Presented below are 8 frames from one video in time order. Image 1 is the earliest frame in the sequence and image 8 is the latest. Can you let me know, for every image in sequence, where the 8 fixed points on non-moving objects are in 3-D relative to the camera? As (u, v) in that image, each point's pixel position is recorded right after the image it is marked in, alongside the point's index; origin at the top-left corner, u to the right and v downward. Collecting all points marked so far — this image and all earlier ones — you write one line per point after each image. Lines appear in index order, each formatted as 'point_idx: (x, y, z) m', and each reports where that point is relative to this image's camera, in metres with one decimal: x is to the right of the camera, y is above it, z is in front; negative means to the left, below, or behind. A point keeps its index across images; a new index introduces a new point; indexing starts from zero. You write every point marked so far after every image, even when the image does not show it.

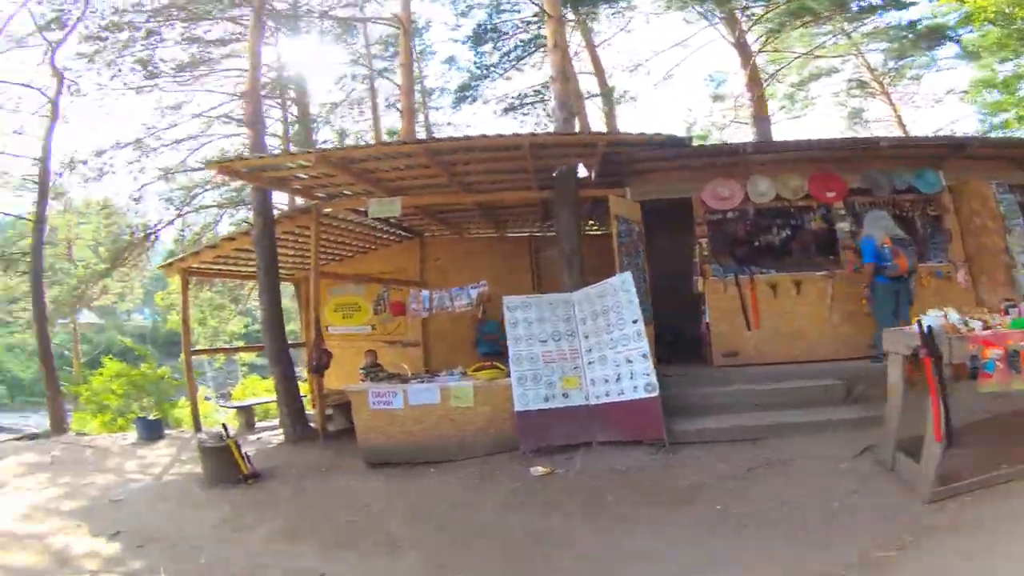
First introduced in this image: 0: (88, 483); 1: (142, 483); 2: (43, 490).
0: (-5.1, -2.4, +6.3) m
1: (-4.4, -2.4, +6.4) m
2: (-5.5, -2.4, +6.2) m
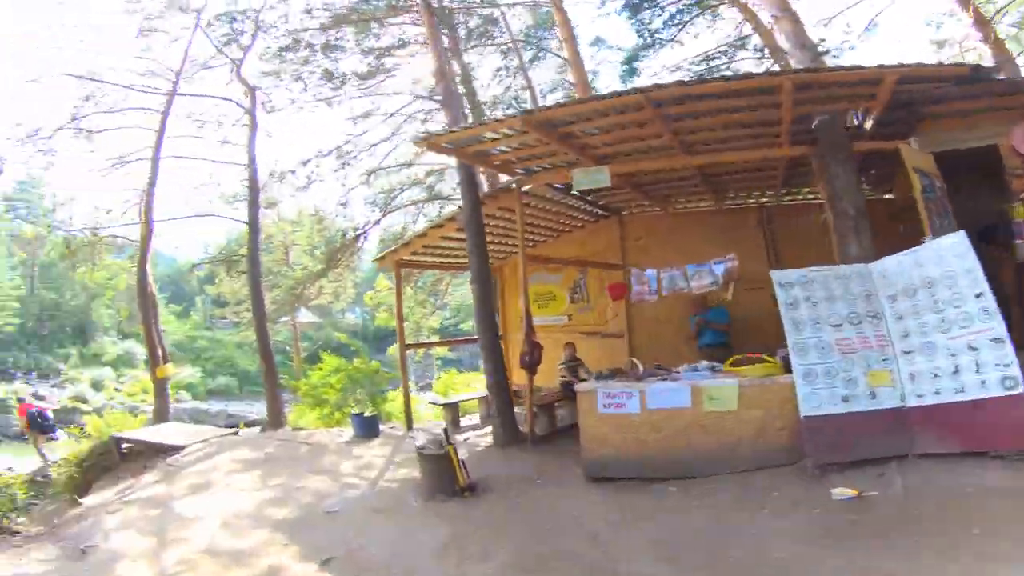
0: (-2.4, -2.2, +6.0) m
1: (-1.7, -2.2, +5.9) m
2: (-2.8, -2.3, +6.0) m
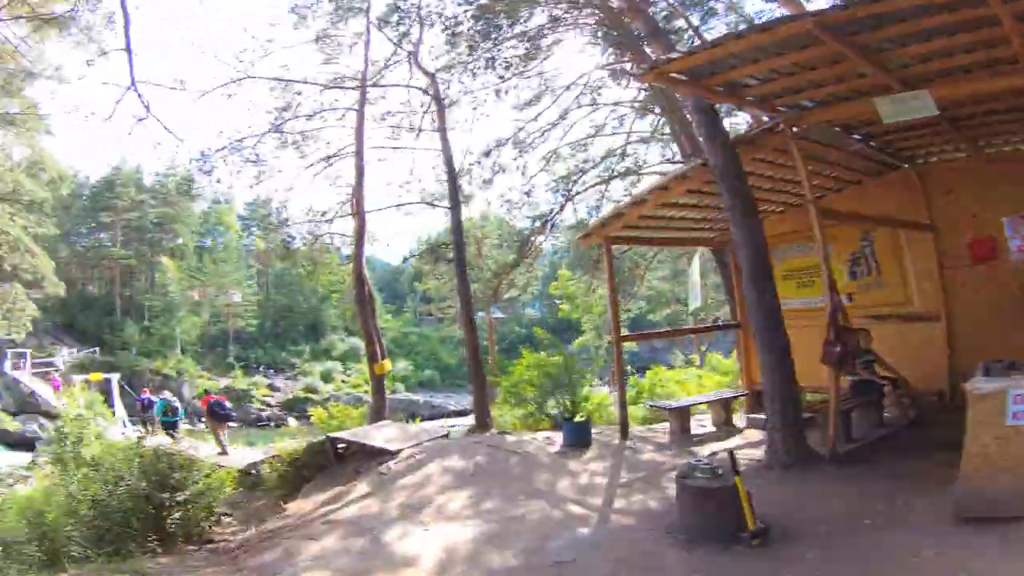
0: (0.0, -2.0, +4.8) m
1: (+0.6, -2.0, +4.4) m
2: (-0.4, -2.1, +4.9) m
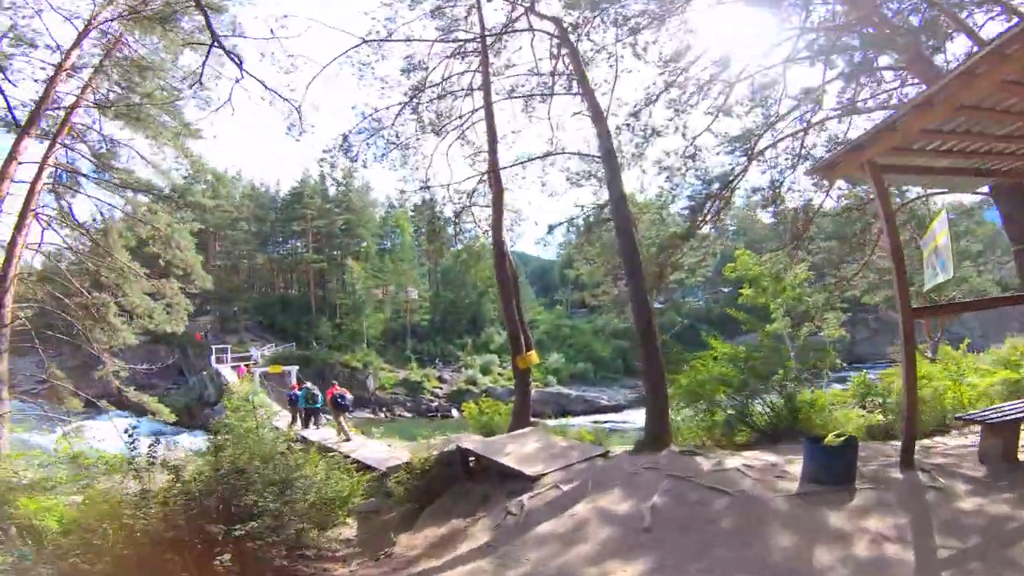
0: (+1.1, -1.6, +2.7) m
1: (+1.6, -1.6, +2.2) m
2: (+0.7, -1.7, +2.9) m
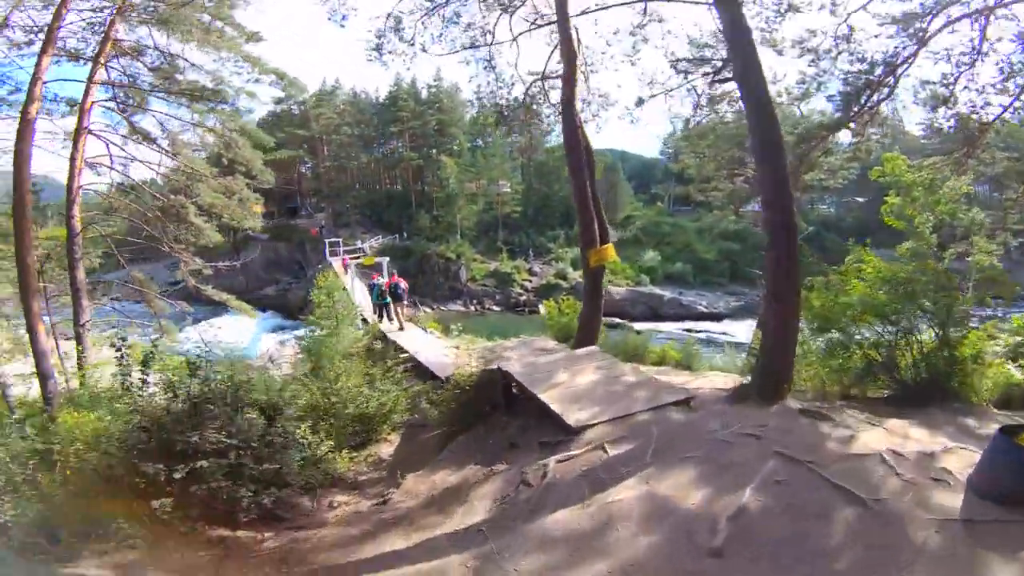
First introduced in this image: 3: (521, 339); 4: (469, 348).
0: (+1.0, -1.2, +1.7) m
1: (+1.4, -1.3, +1.1) m
2: (+0.7, -1.2, +1.9) m
3: (+0.1, -1.0, +10.0) m
4: (-0.8, -1.1, +9.3) m
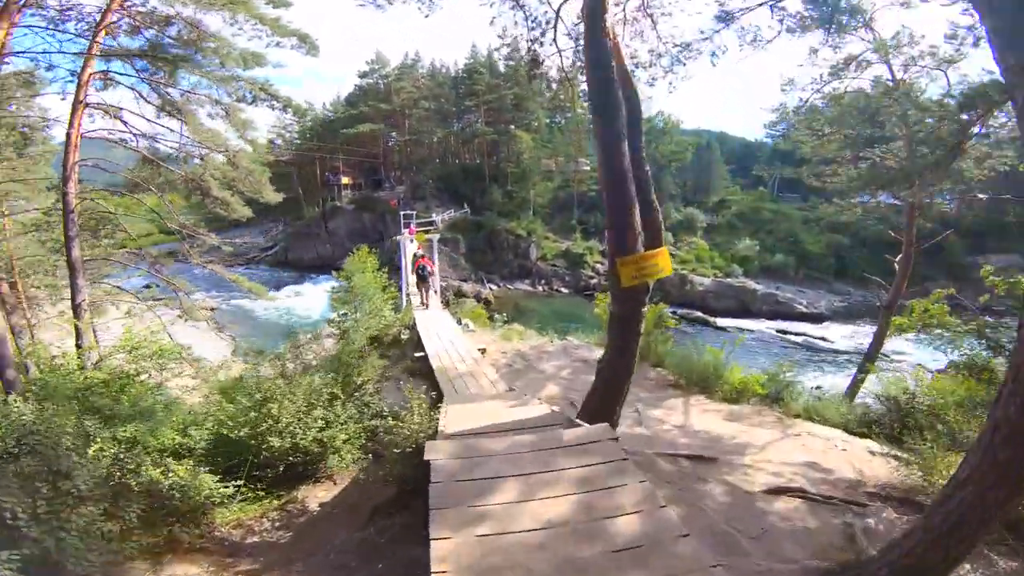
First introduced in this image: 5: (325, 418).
0: (+0.3, -1.5, +0.1) m
1: (+0.6, -1.6, -0.6) m
2: (0.0, -1.5, +0.4) m
3: (+0.8, -0.9, +8.4) m
4: (-0.3, -1.0, +7.8) m
5: (-1.6, -1.1, +4.6) m
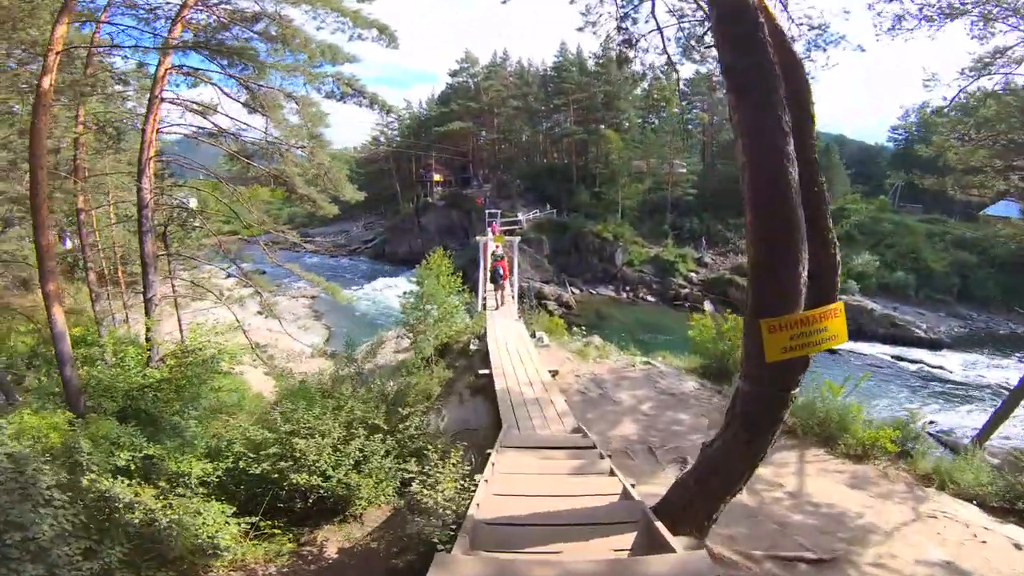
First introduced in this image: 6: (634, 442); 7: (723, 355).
0: (+0.1, -1.7, -0.8) m
1: (+0.3, -1.8, -1.4) m
2: (-0.2, -1.7, -0.4) m
3: (+1.8, -1.1, +7.4) m
4: (+0.7, -1.1, +7.0) m
5: (-1.1, -1.2, +4.0) m
6: (+1.2, -1.5, +5.3) m
7: (+3.4, -1.1, +8.4) m
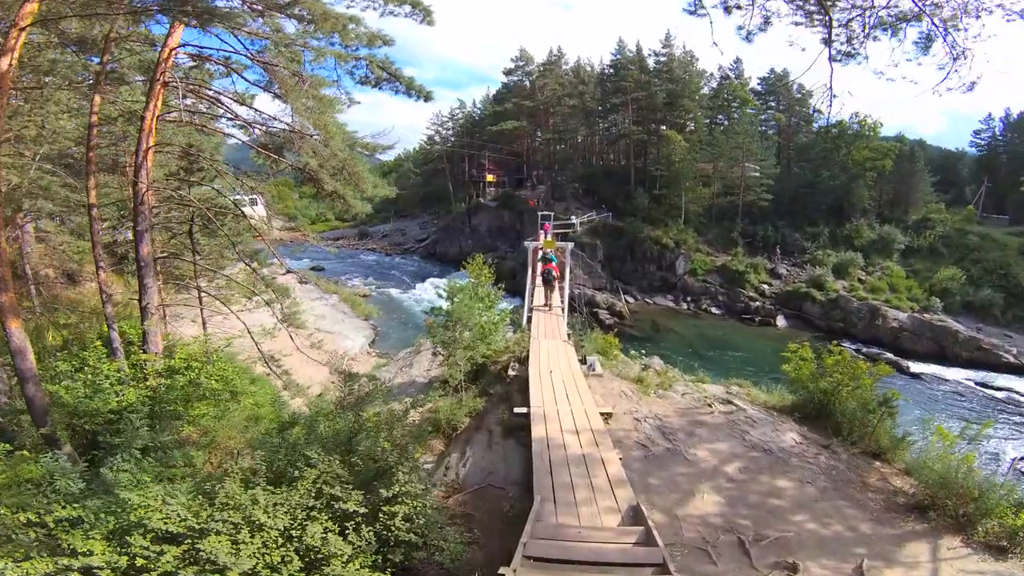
0: (-0.2, -1.9, -2.0) m
1: (-0.1, -2.0, -2.7) m
2: (-0.4, -1.8, -1.6) m
3: (+2.3, -1.4, +6.0) m
4: (+1.2, -1.3, +5.7) m
5: (-1.0, -1.4, +2.9) m
6: (+1.5, -1.8, +3.9) m
7: (+4.0, -1.4, +6.8) m
